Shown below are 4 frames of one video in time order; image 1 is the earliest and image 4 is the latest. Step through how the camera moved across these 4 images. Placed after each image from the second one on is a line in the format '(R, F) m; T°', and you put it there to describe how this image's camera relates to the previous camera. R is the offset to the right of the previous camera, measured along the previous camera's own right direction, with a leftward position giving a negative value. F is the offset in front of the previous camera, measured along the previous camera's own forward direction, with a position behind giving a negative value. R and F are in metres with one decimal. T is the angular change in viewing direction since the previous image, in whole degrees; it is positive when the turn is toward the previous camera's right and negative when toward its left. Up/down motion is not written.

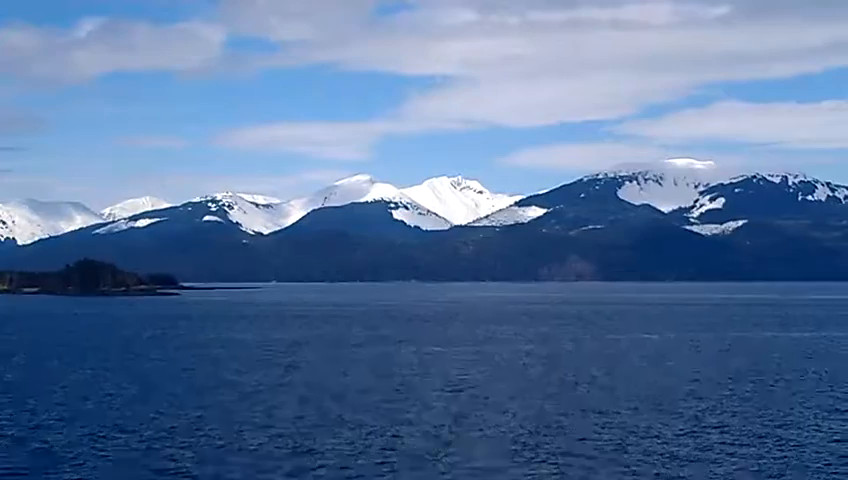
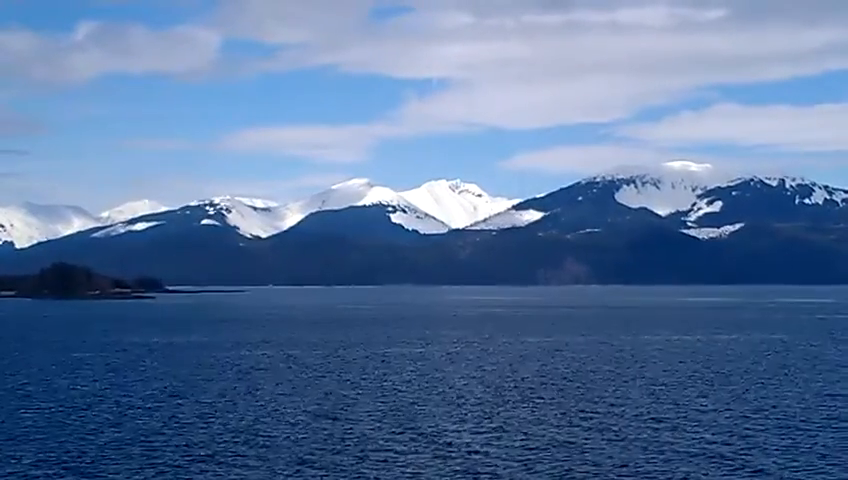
(+6.7, -0.8) m; -1°
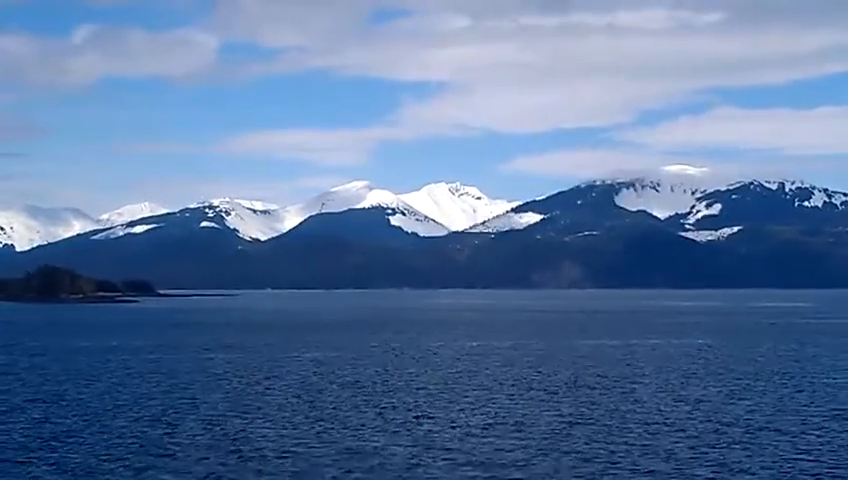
(+4.6, -0.6) m; -1°
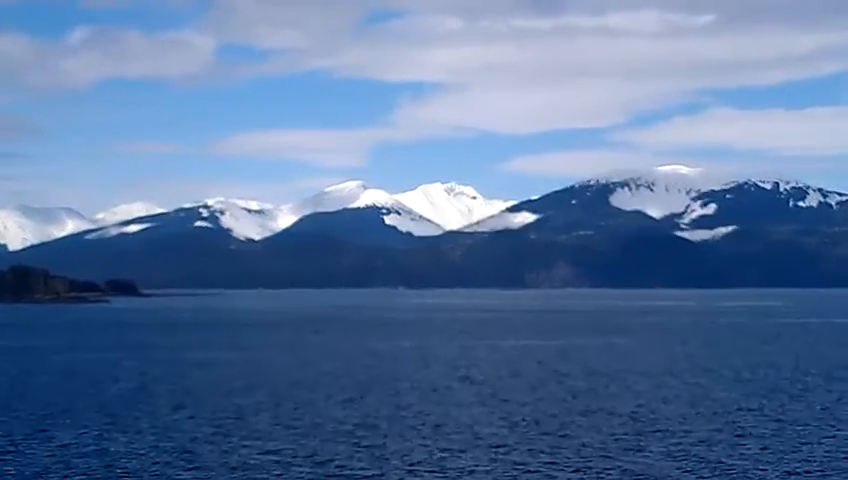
(+4.6, +1.0) m; -1°
